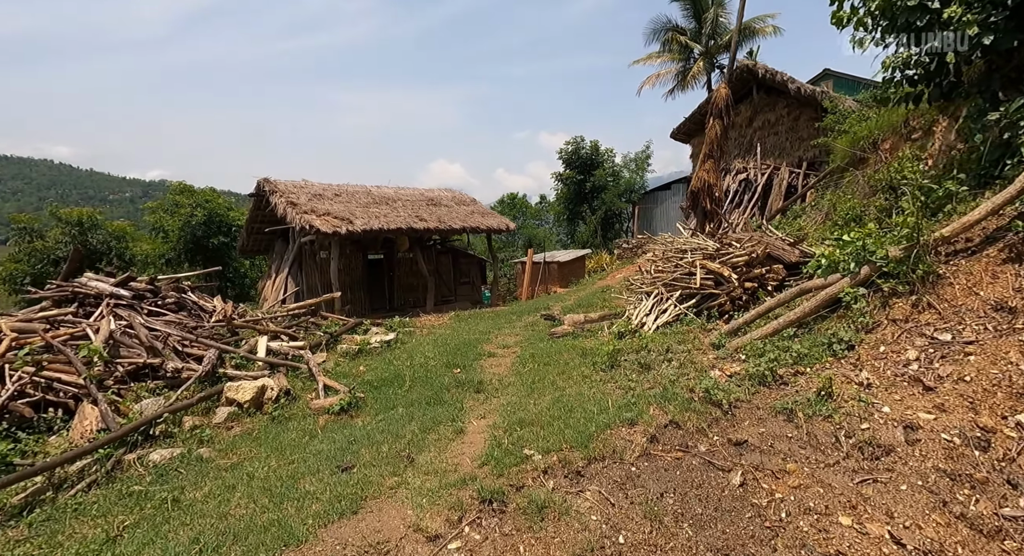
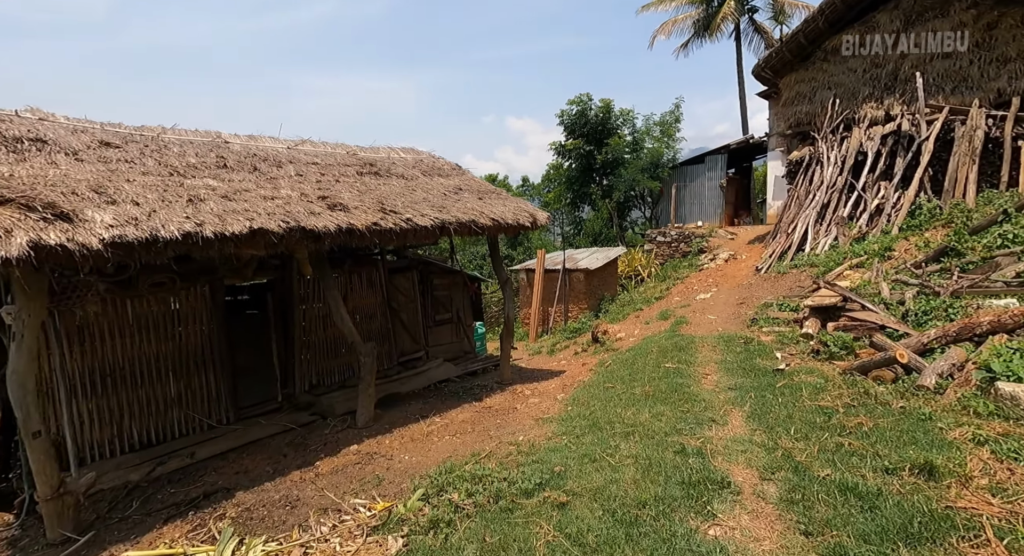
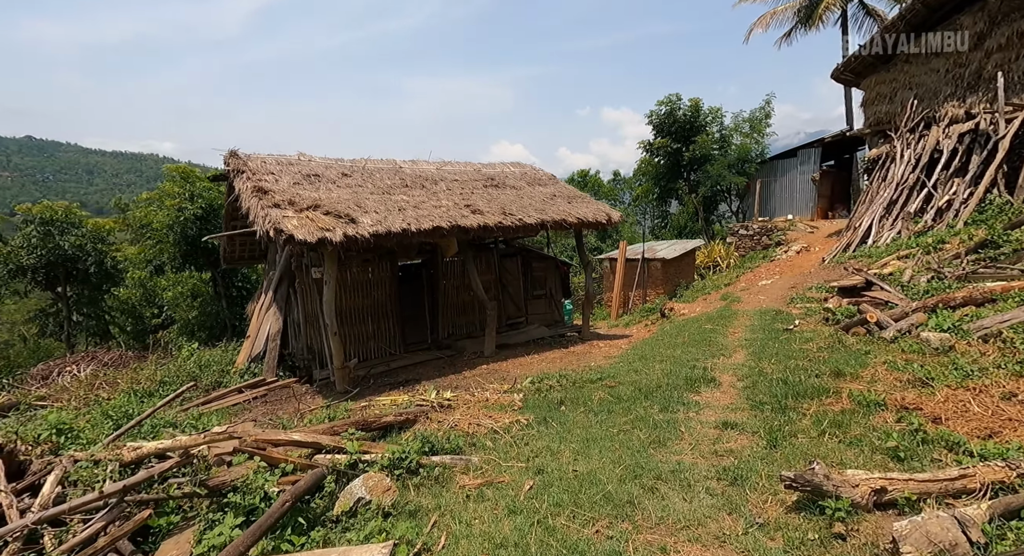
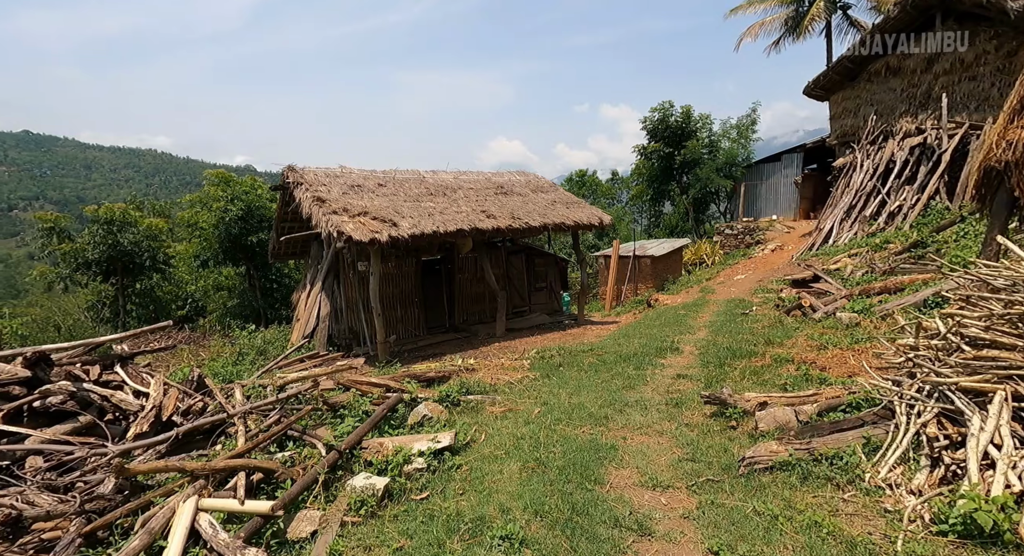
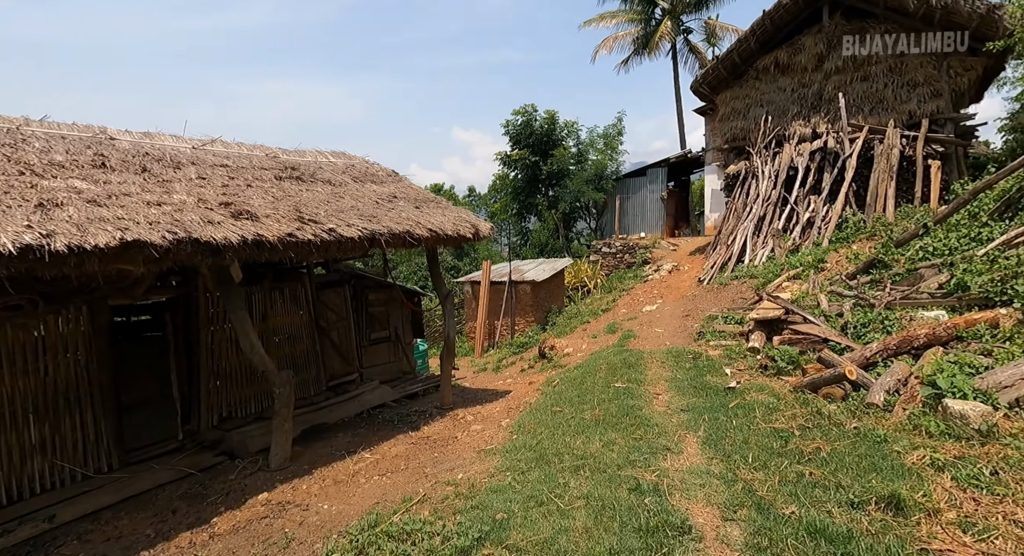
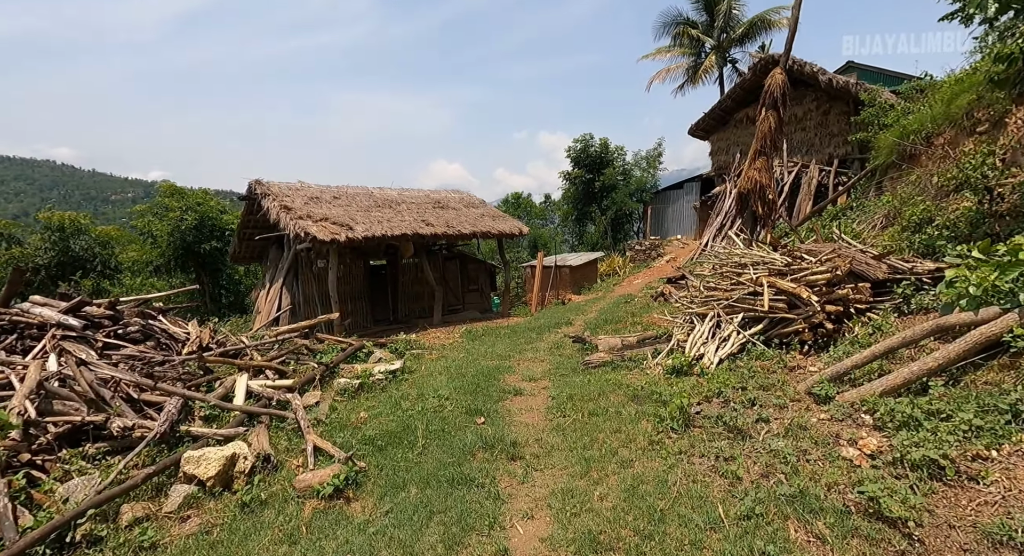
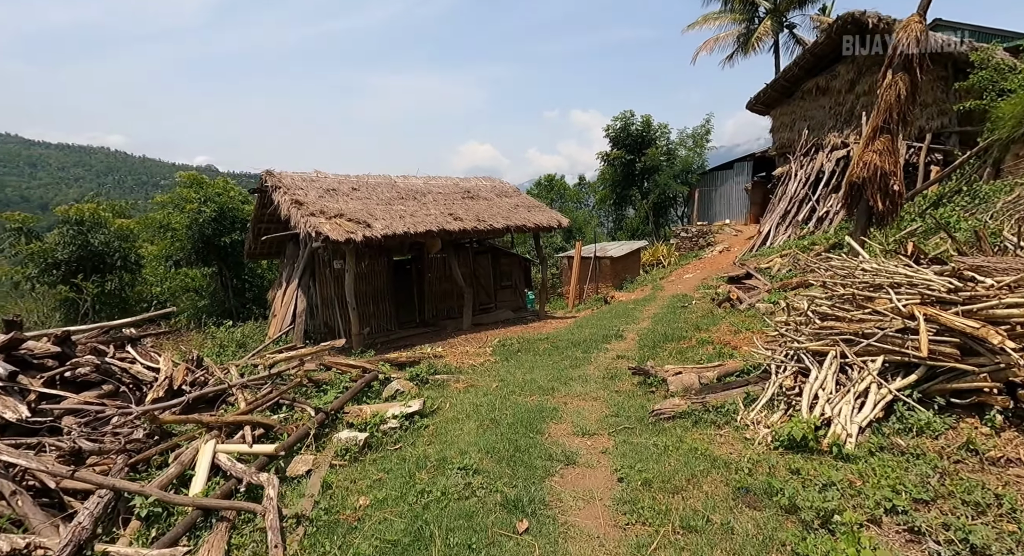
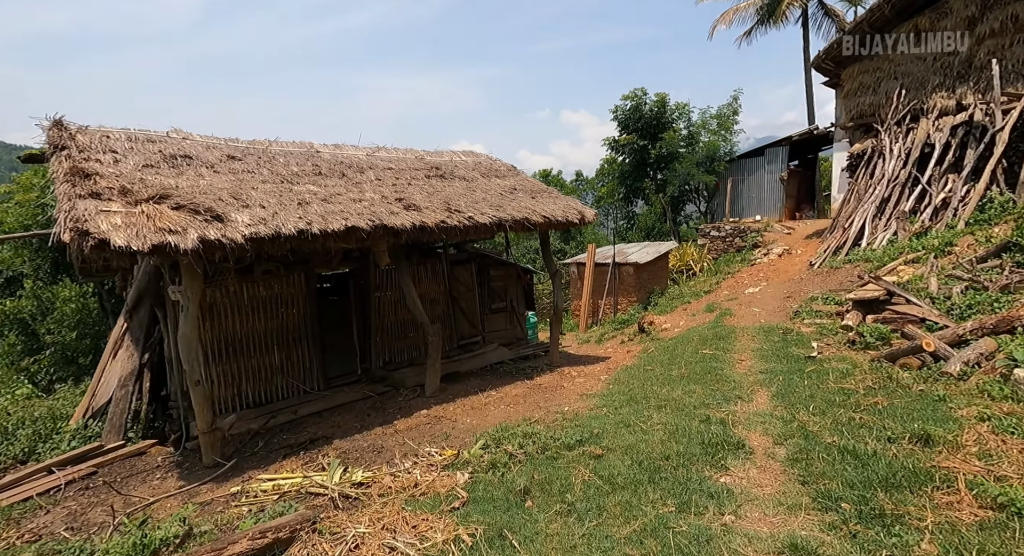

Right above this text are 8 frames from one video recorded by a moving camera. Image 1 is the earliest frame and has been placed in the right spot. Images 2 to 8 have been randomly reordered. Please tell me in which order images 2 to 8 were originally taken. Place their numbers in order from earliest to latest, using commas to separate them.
6, 7, 4, 3, 8, 2, 5
